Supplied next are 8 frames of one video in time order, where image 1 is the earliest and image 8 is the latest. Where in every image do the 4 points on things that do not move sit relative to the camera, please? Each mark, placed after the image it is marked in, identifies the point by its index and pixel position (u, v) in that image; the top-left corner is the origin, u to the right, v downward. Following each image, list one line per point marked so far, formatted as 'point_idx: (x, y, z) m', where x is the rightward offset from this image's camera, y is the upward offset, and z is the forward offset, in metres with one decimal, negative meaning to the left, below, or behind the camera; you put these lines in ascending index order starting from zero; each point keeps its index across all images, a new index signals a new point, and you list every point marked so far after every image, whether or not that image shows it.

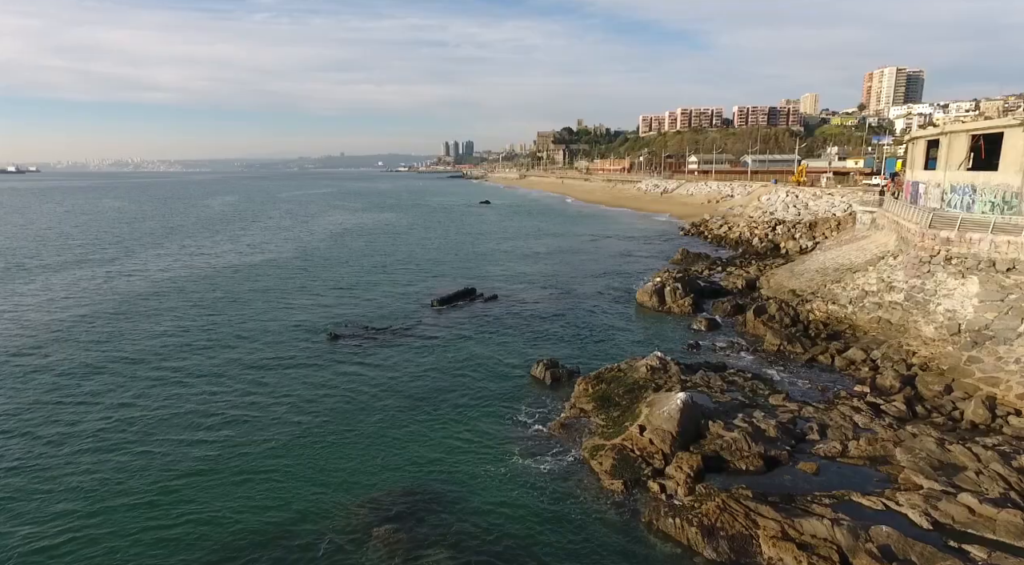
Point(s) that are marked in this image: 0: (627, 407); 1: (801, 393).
0: (+3.0, -3.3, +17.0) m
1: (+8.3, -3.2, +18.5) m
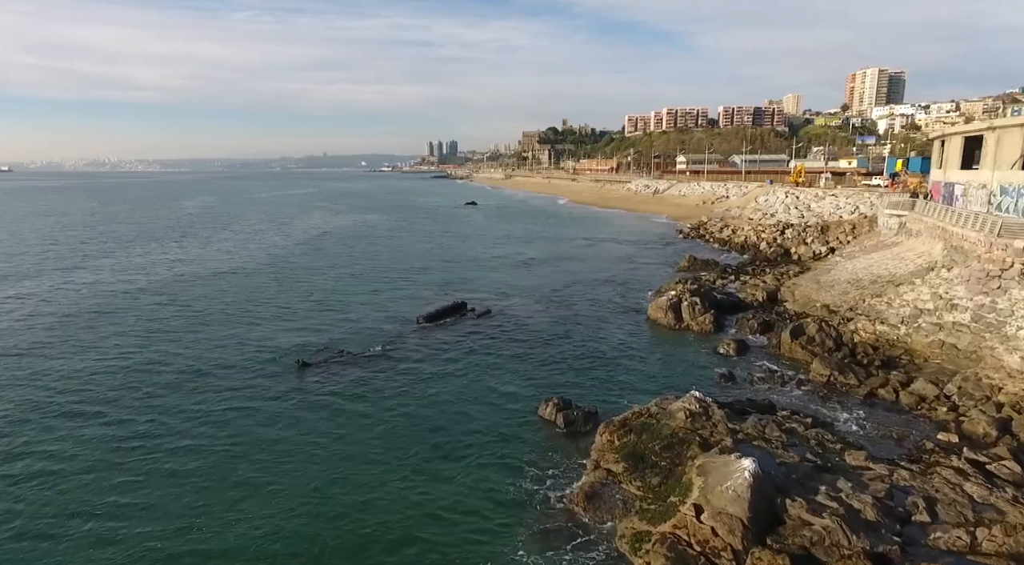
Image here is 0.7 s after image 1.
0: (+3.2, -3.9, +13.3) m
1: (+8.5, -3.8, +15.0) m
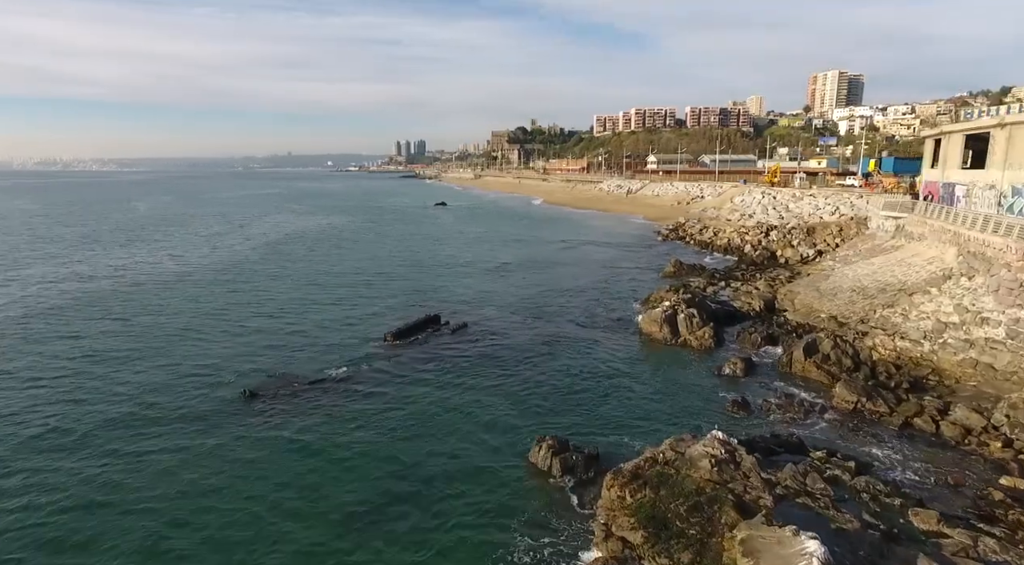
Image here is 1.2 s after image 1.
0: (+3.1, -4.3, +10.7) m
1: (+8.3, -4.1, +12.6) m
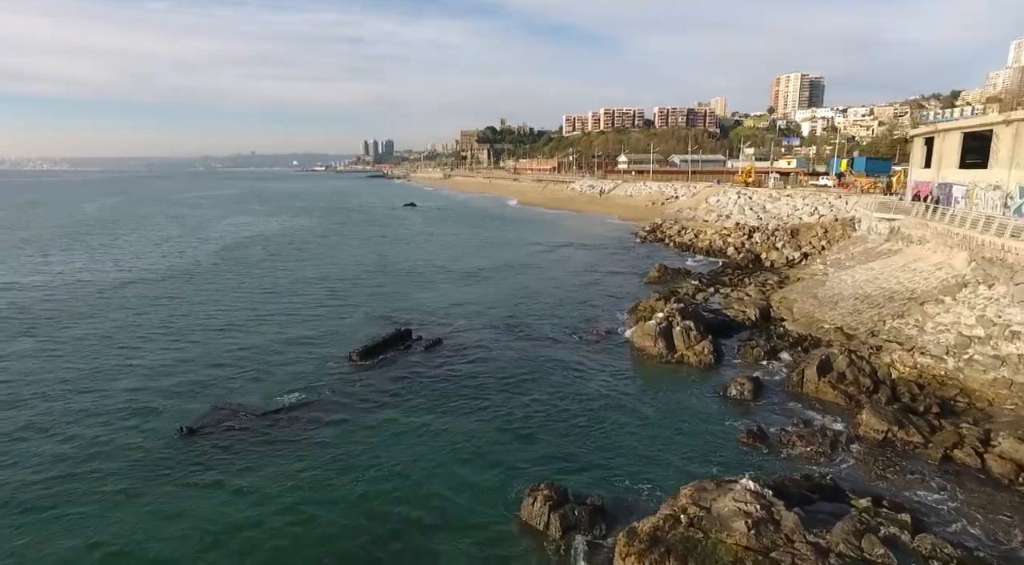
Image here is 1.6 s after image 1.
0: (+3.1, -4.7, +8.4) m
1: (+8.2, -4.5, +10.6) m
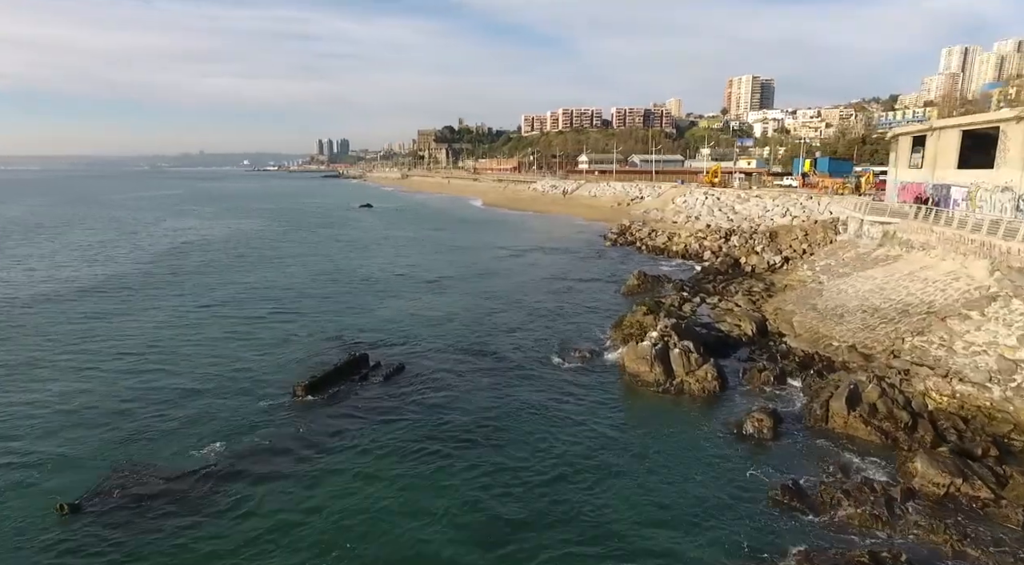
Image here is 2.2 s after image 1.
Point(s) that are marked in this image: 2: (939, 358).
0: (+3.2, -5.2, +5.4) m
1: (+8.2, -4.9, +7.9) m
2: (+11.9, -2.1, +17.9) m
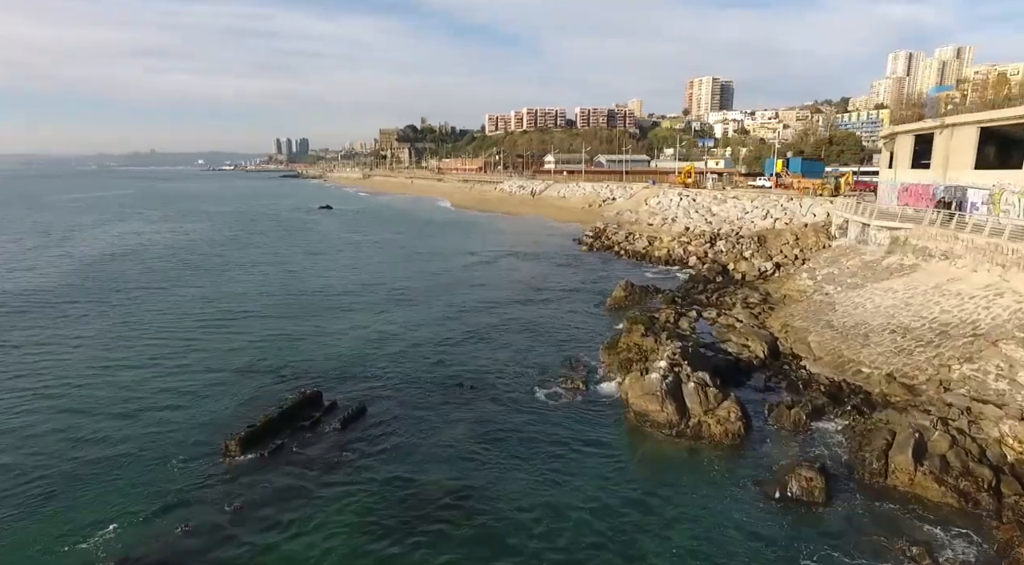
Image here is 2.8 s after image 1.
0: (+3.7, -5.8, +2.2) m
1: (+8.4, -5.4, +5.0) m
2: (+11.6, -2.6, +15.2) m
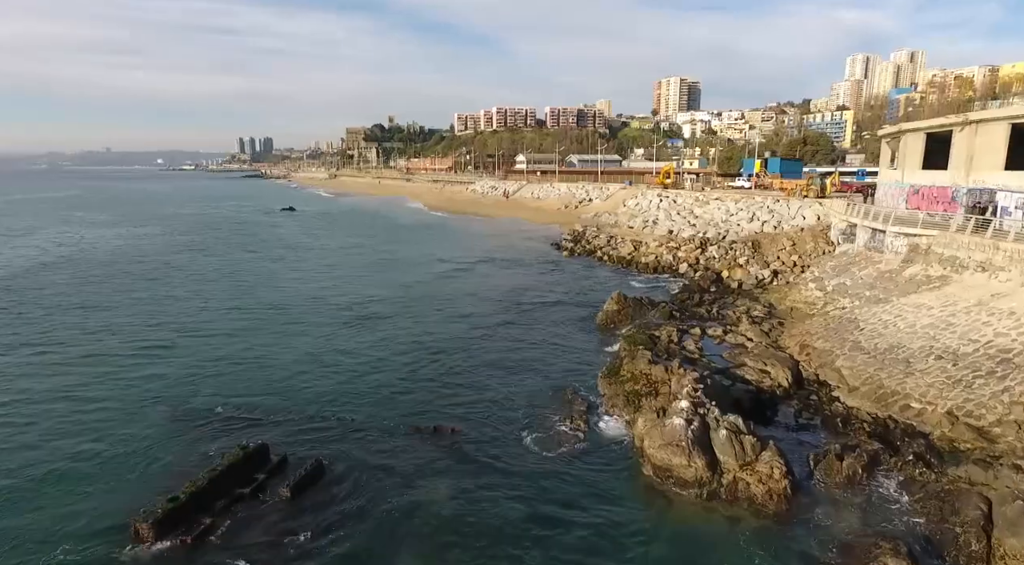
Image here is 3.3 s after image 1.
0: (+4.2, -6.3, -0.8) m
1: (+8.9, -6.0, +2.2) m
2: (+11.5, -3.1, +12.5) m
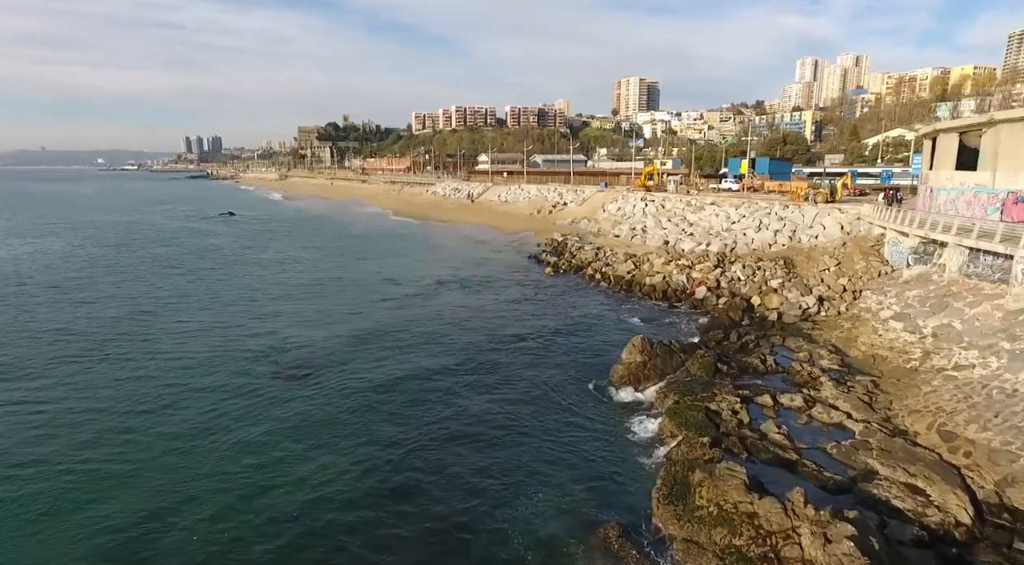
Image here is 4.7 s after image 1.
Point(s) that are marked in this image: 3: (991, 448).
0: (+5.7, -7.7, -8.4) m
1: (+10.2, -7.3, -5.1) m
2: (+12.1, -4.4, +5.4) m
3: (+10.1, -3.5, +13.5) m
